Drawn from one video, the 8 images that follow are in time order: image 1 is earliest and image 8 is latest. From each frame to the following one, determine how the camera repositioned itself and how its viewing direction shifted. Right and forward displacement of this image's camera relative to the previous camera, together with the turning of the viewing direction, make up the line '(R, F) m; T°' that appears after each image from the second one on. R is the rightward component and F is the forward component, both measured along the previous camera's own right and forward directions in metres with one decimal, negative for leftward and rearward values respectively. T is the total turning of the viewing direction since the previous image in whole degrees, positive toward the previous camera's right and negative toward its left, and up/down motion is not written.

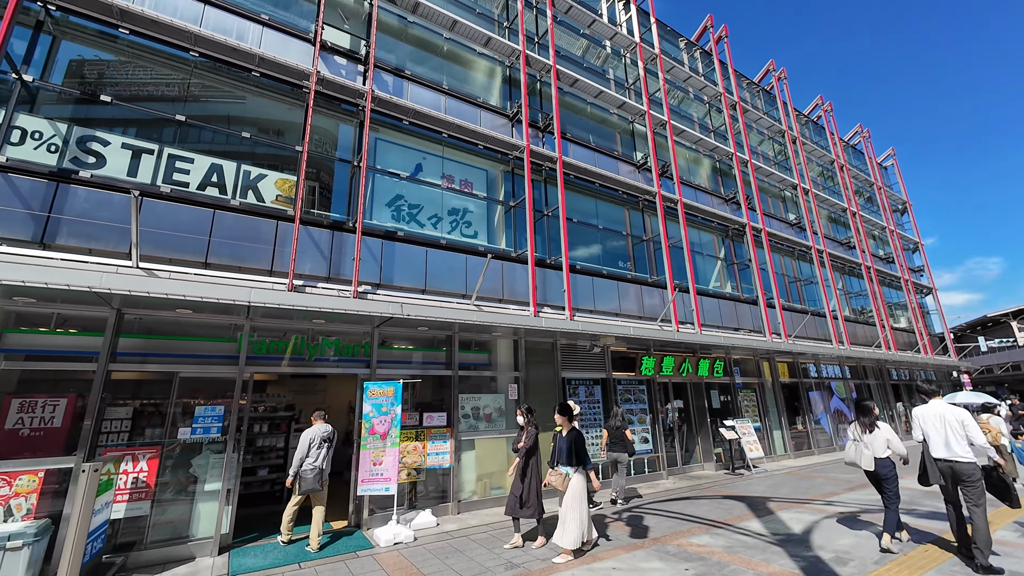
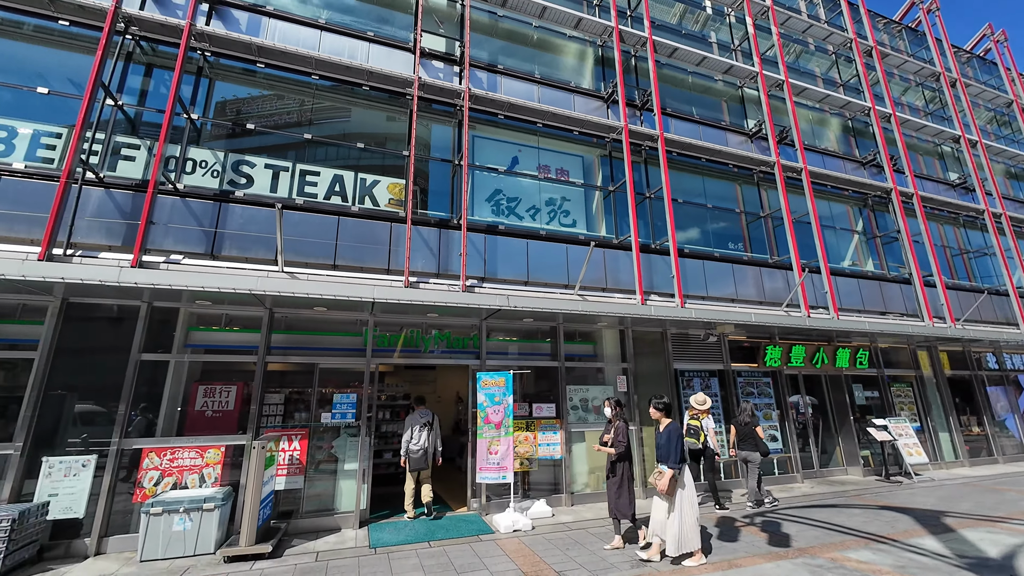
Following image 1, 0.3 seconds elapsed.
(-0.3, +0.1) m; -12°
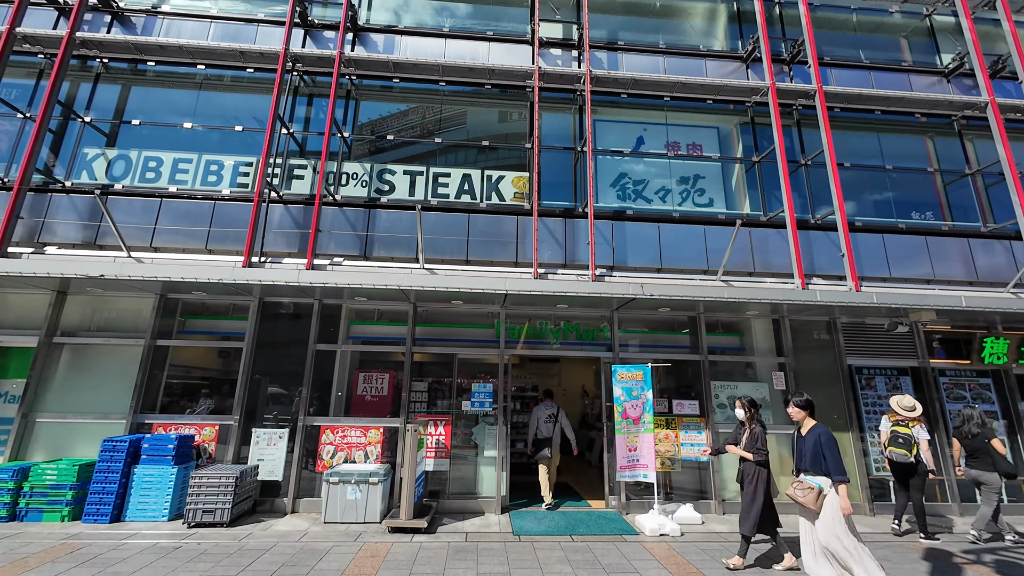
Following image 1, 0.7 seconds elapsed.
(-0.3, +0.1) m; -15°
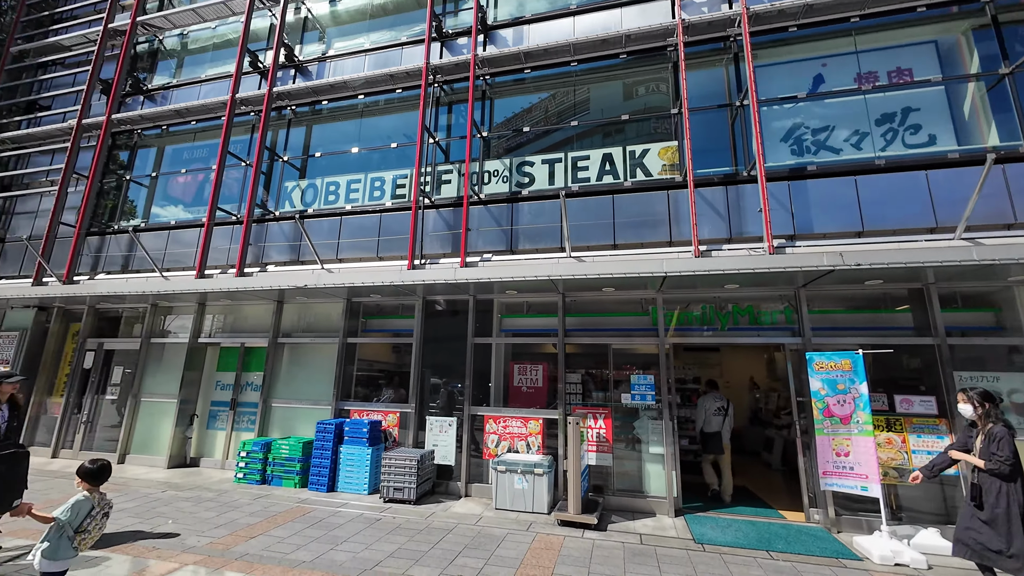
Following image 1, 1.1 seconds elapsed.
(-0.3, +0.2) m; -18°
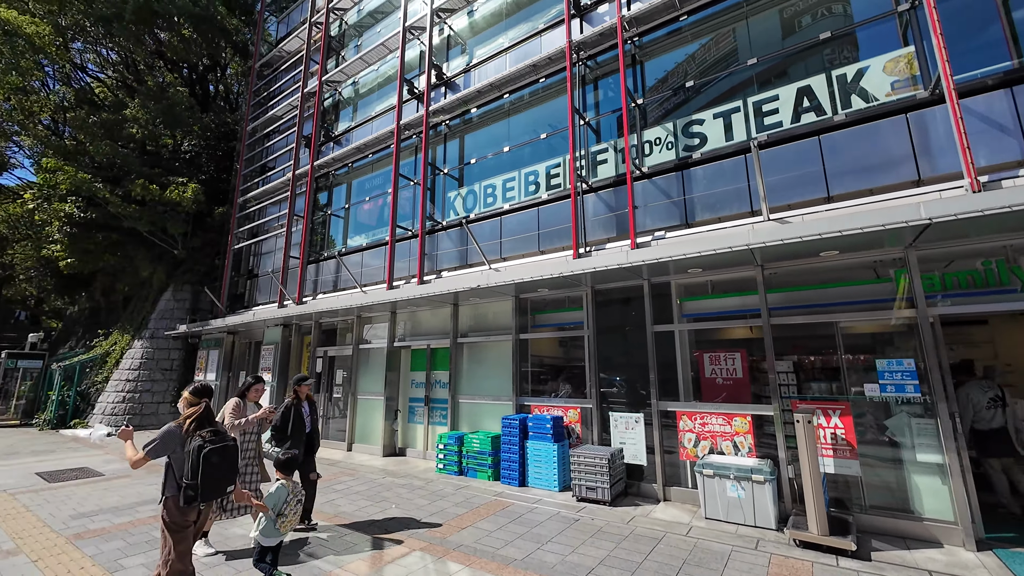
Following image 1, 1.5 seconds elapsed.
(-0.5, +0.4) m; -19°
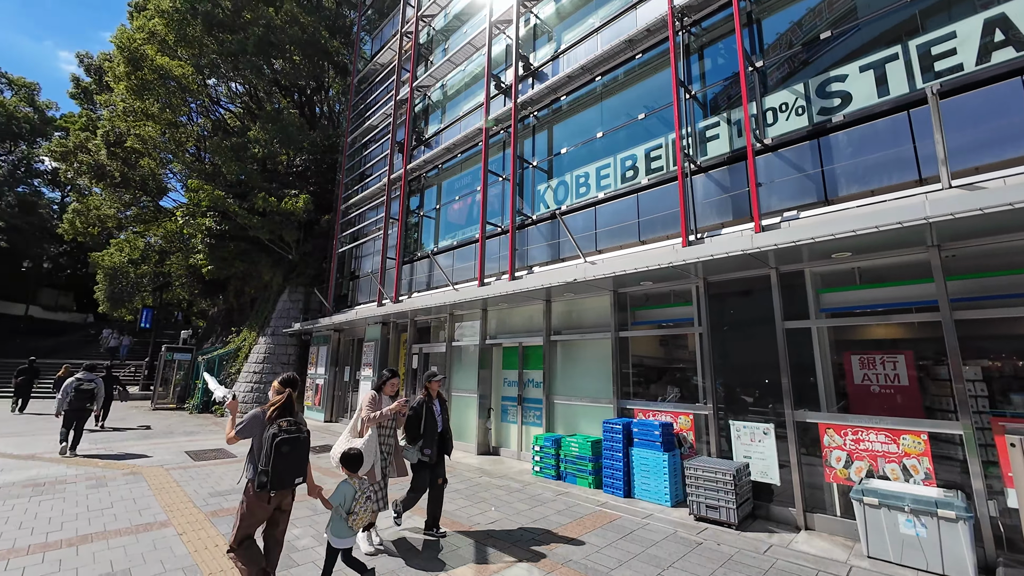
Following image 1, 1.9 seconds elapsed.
(-0.3, +0.4) m; -11°
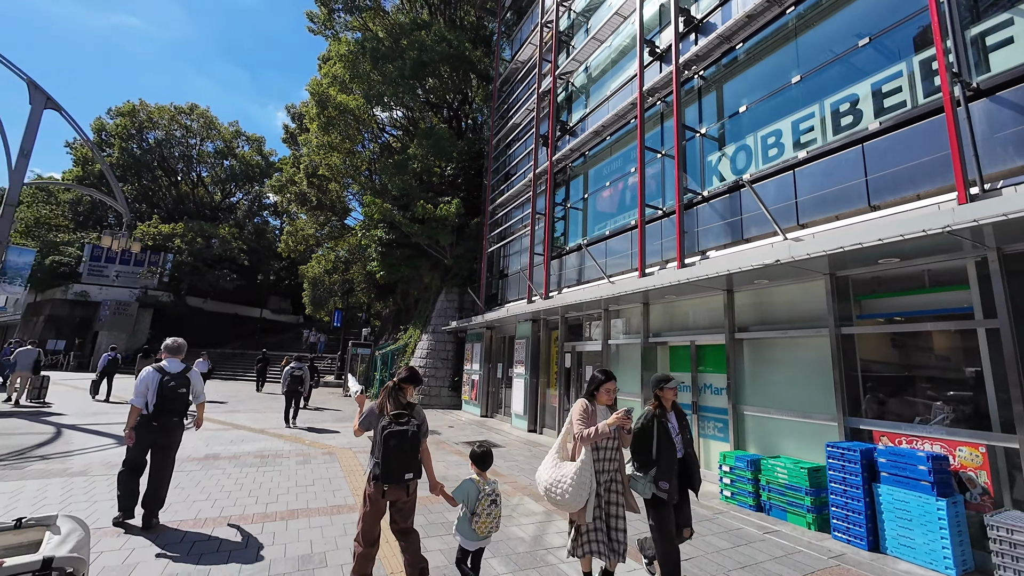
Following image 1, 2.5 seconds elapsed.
(-0.5, +0.7) m; -18°
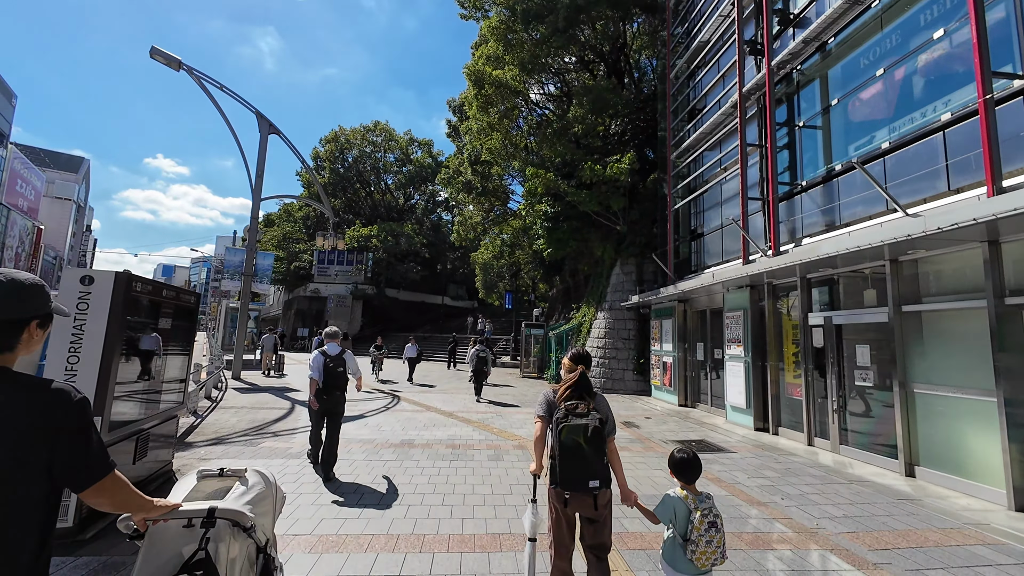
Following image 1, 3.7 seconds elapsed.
(-0.9, +1.7) m; -21°
